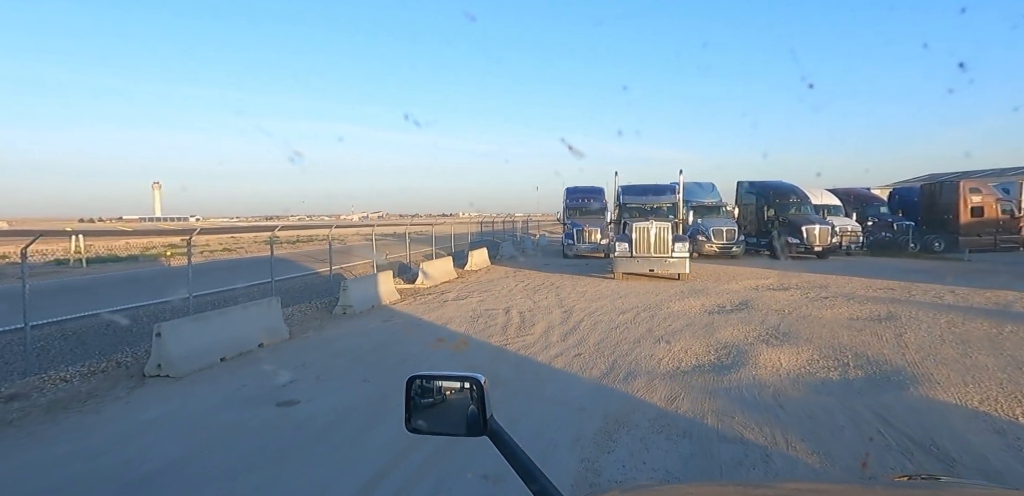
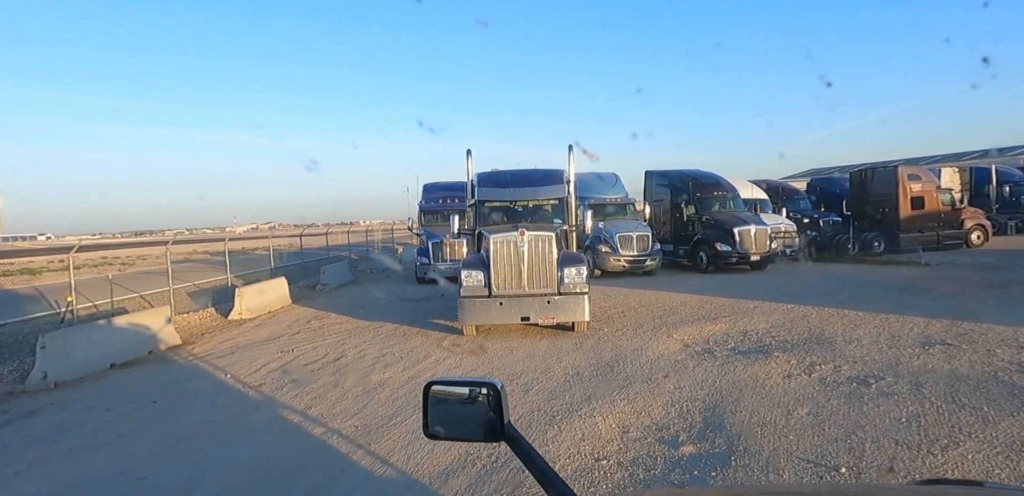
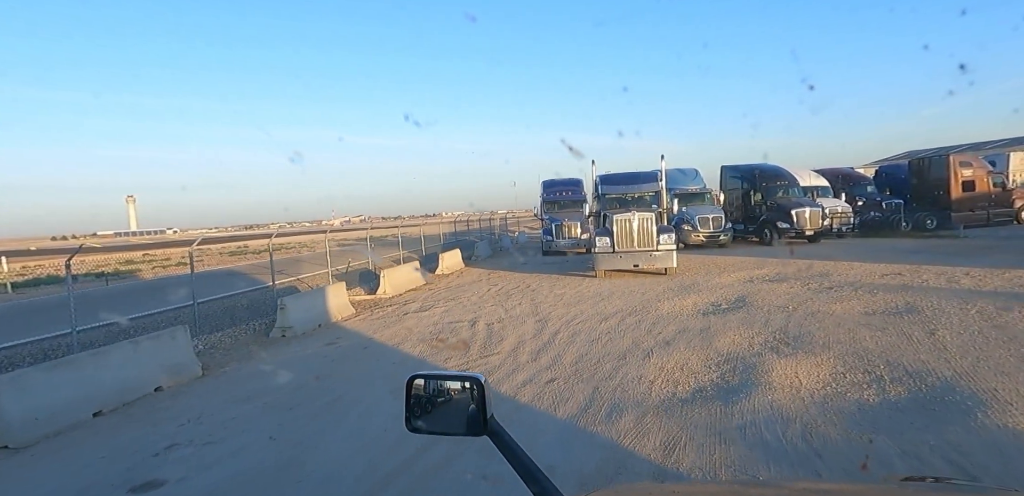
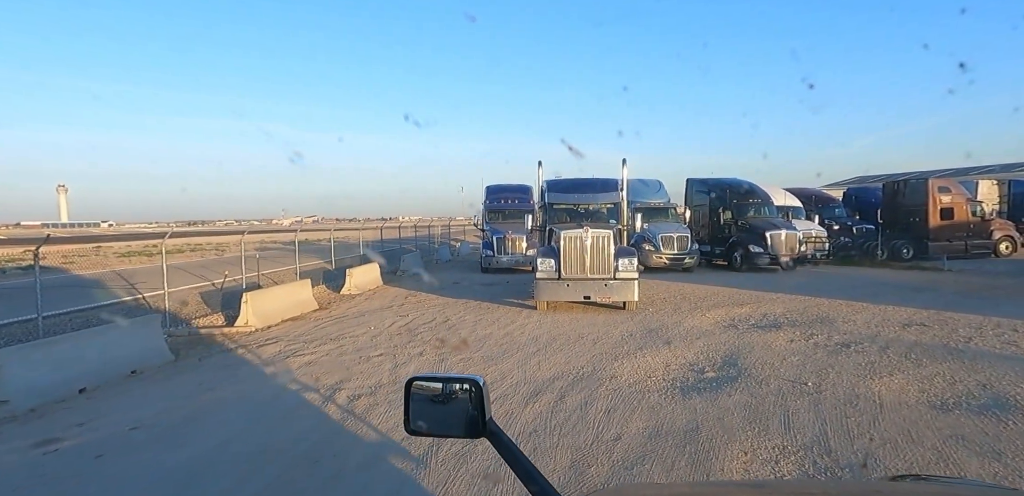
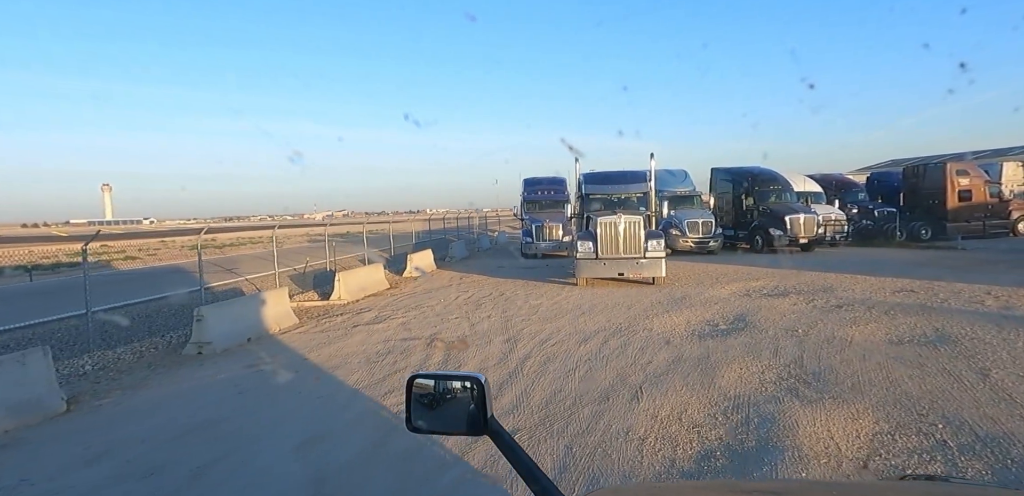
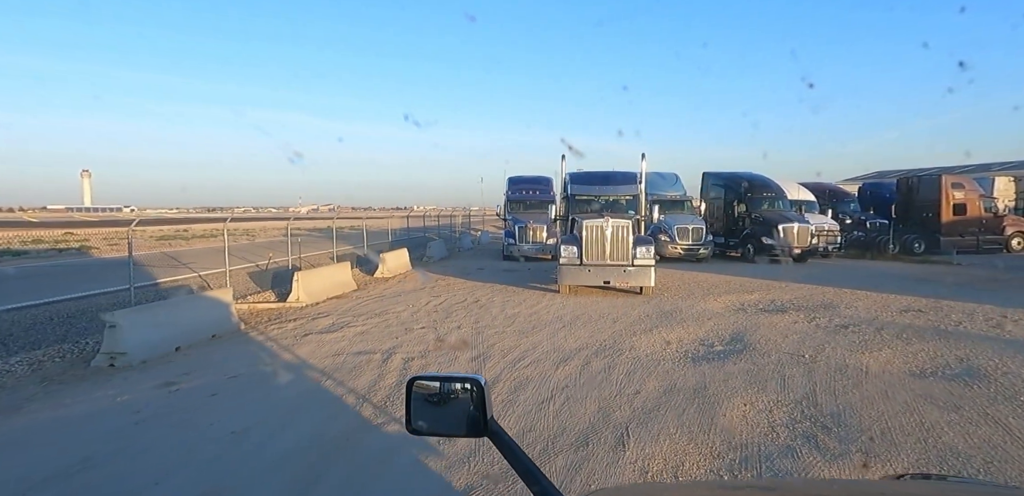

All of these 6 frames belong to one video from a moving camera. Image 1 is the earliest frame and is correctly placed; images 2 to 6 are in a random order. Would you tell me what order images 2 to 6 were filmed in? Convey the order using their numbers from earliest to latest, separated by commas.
3, 5, 6, 4, 2
